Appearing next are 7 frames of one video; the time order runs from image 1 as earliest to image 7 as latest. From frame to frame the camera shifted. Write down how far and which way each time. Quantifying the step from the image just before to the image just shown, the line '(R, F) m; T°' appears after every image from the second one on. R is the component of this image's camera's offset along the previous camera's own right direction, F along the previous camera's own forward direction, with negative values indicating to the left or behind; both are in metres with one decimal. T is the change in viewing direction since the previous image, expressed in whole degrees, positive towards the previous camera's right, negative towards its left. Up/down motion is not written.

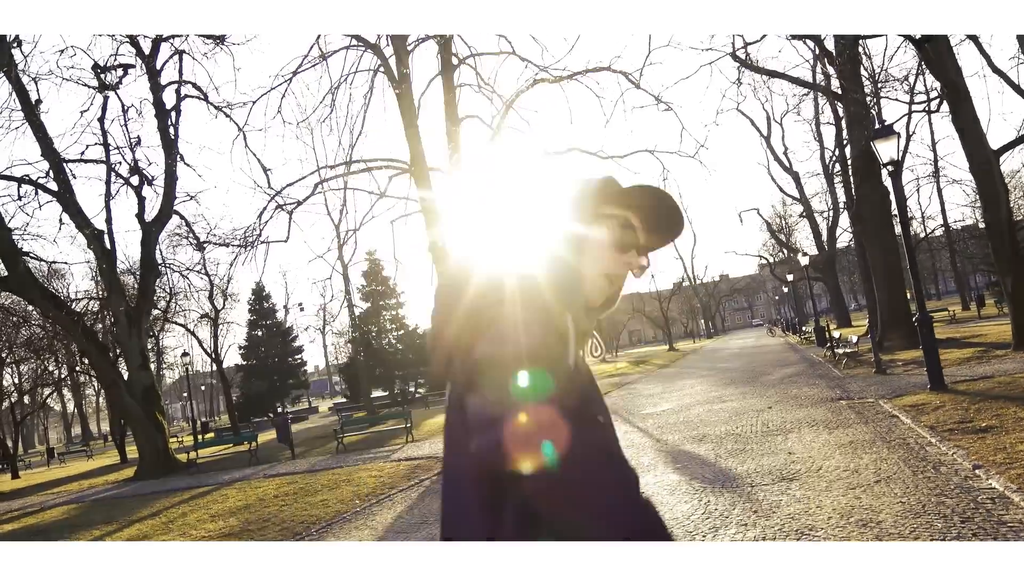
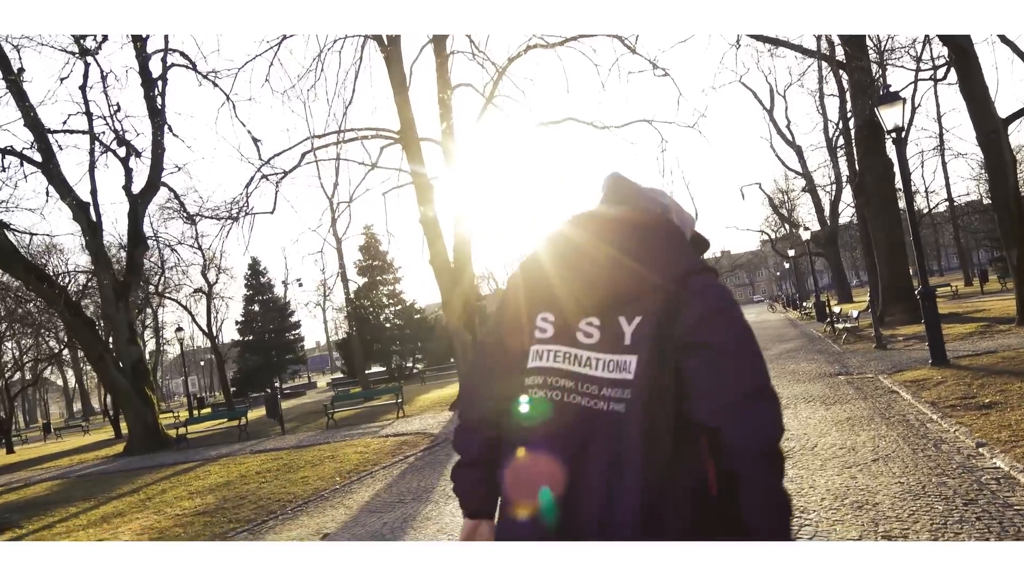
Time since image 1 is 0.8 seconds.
(+0.2, +0.4) m; 0°
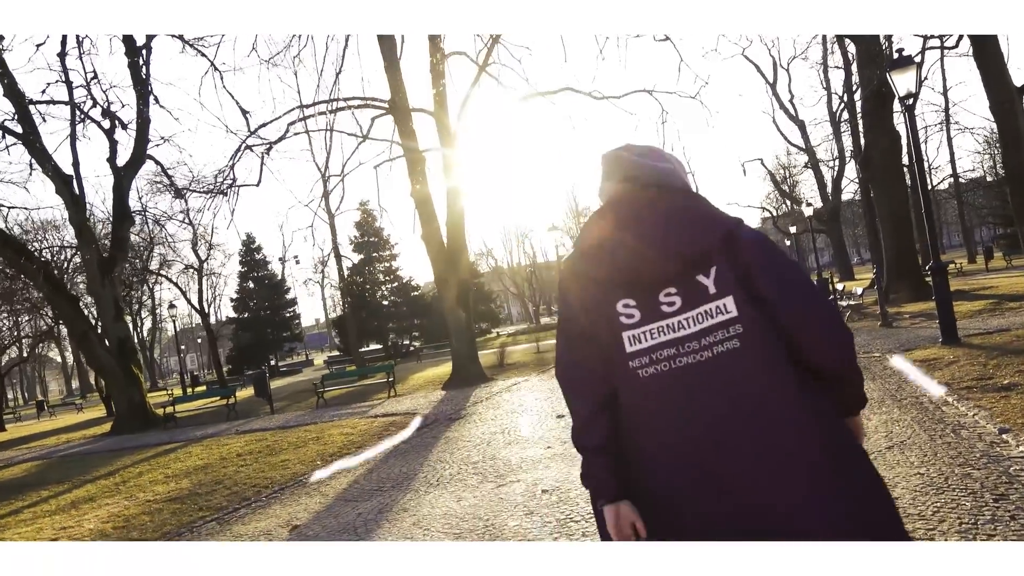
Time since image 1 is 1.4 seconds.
(+0.1, +0.6) m; 0°
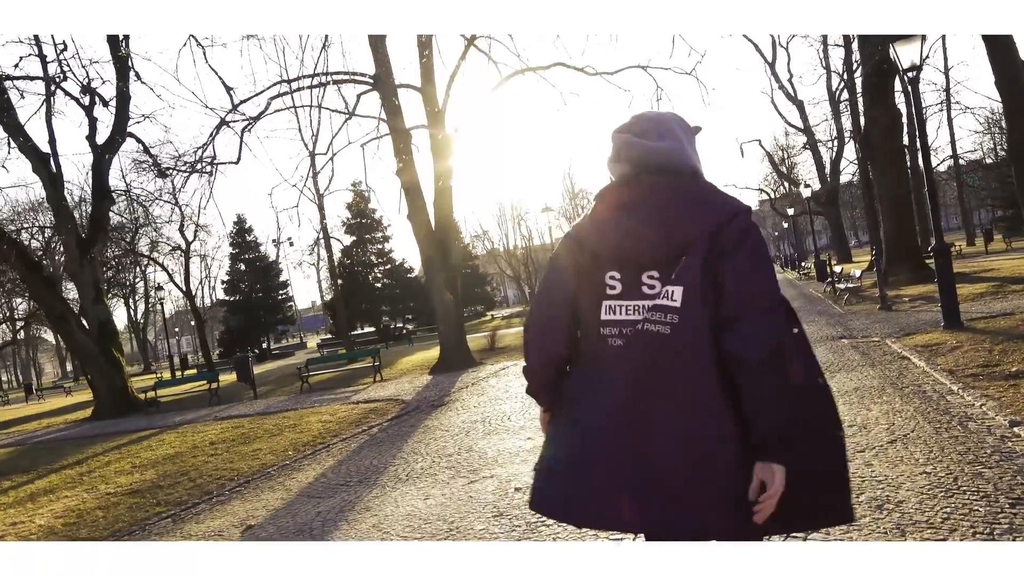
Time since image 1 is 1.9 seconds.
(+0.2, +0.5) m; 0°
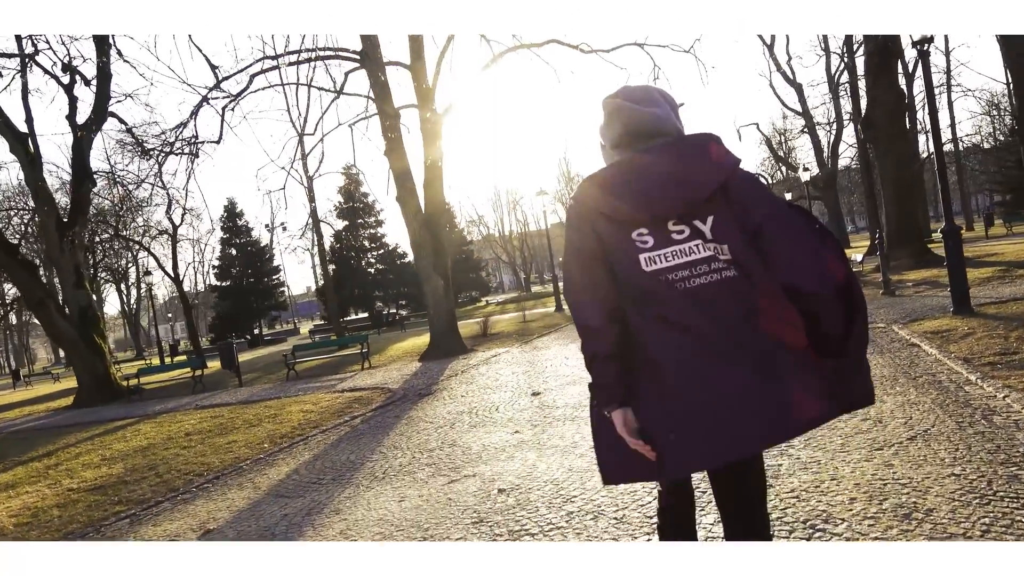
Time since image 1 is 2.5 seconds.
(+0.1, +0.5) m; 0°
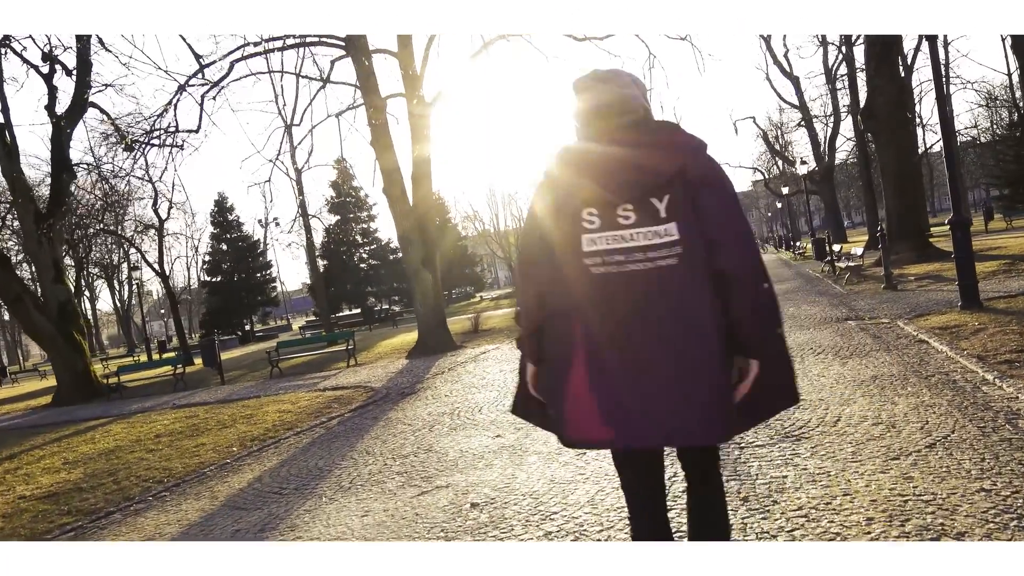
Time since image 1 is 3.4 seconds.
(+0.1, +0.5) m; 0°
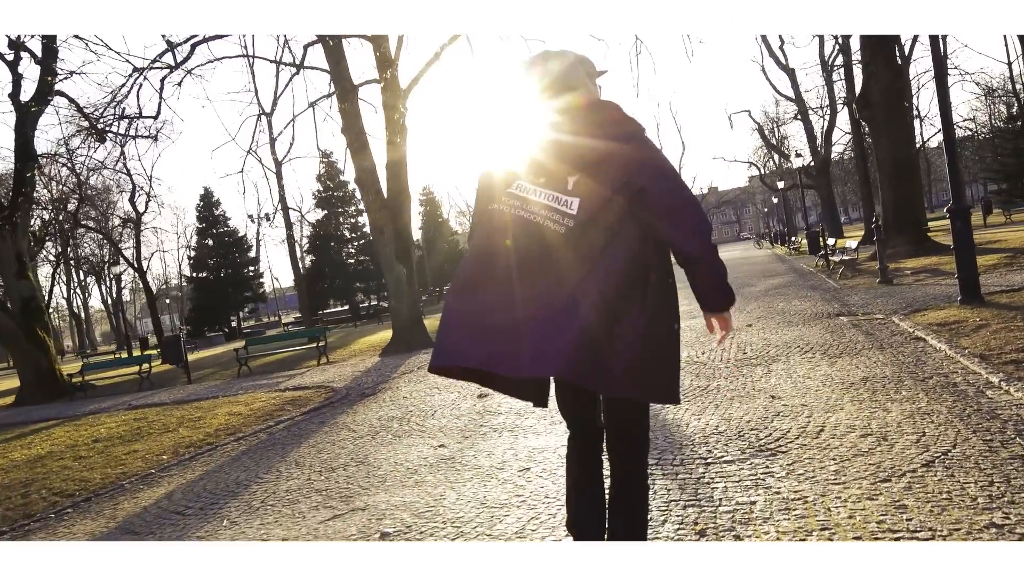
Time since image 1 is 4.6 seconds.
(+0.4, +0.7) m; 0°
